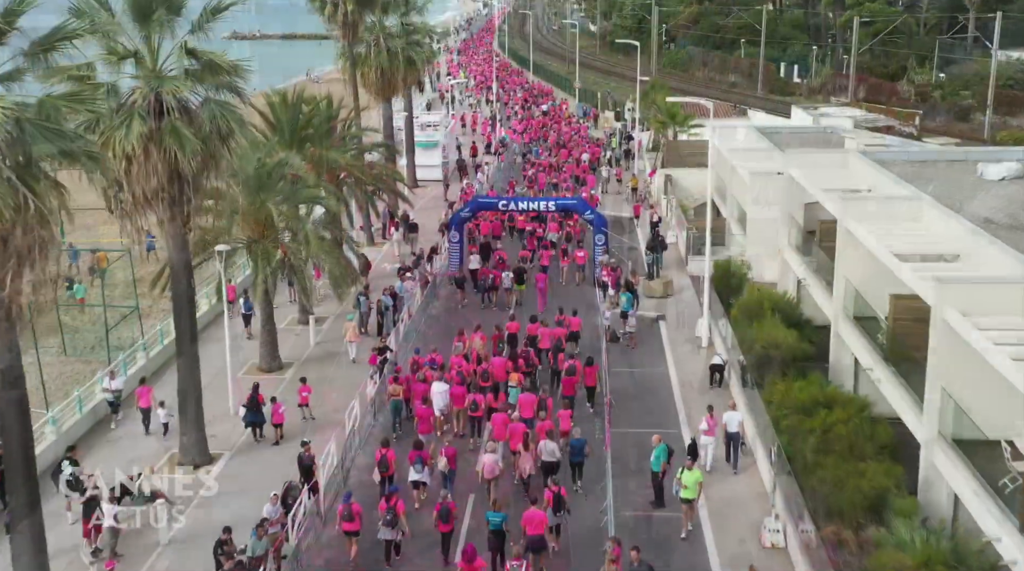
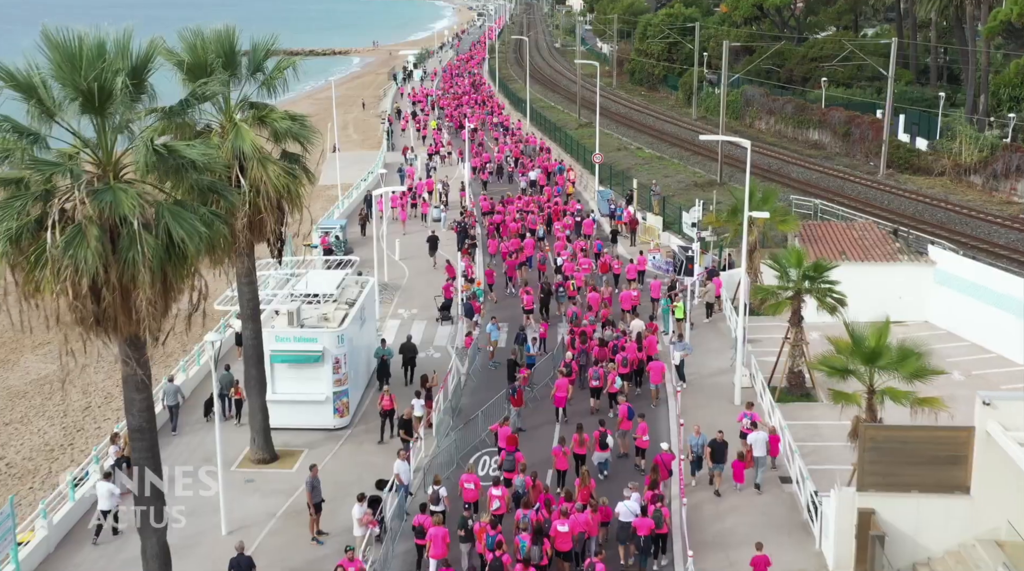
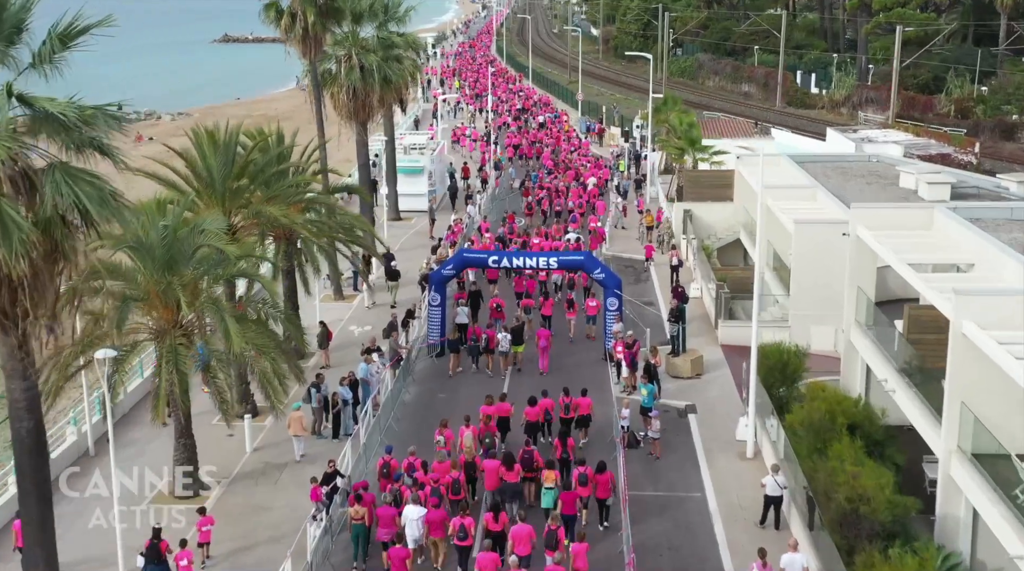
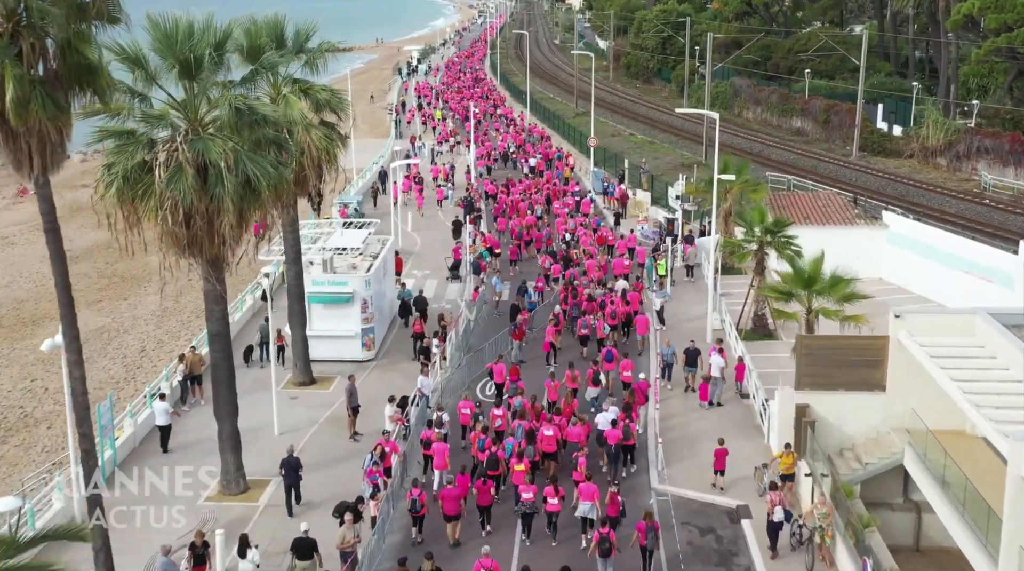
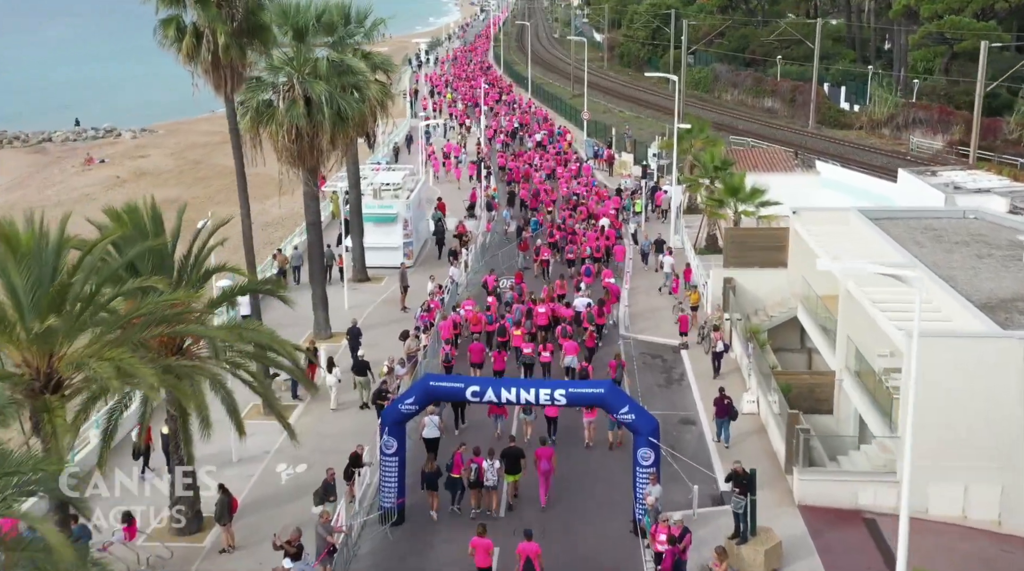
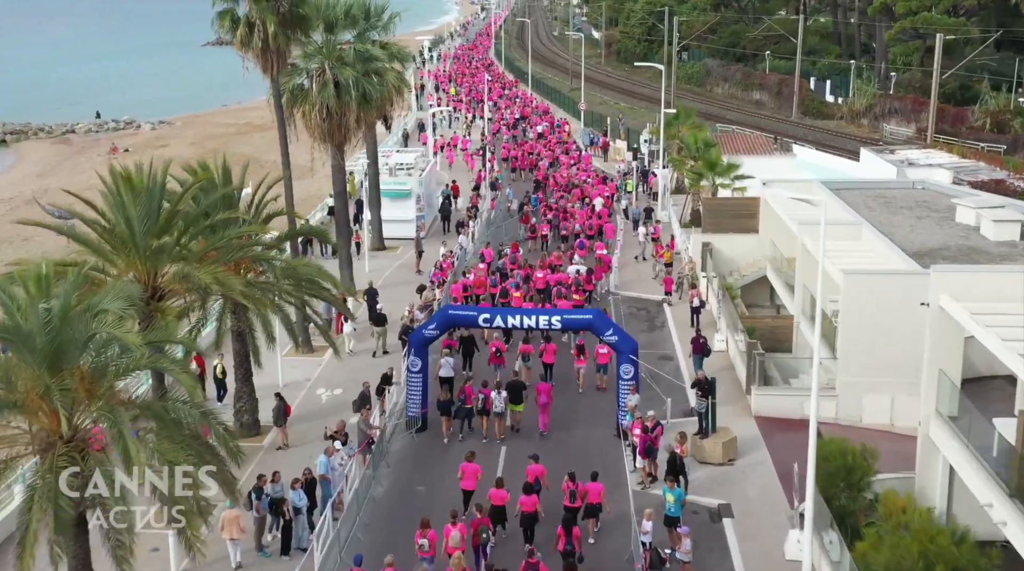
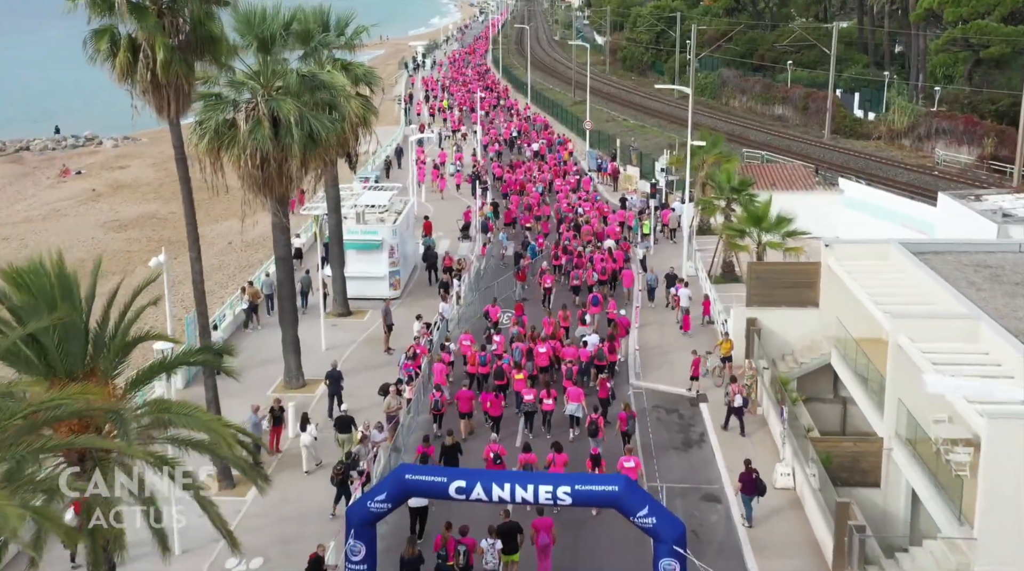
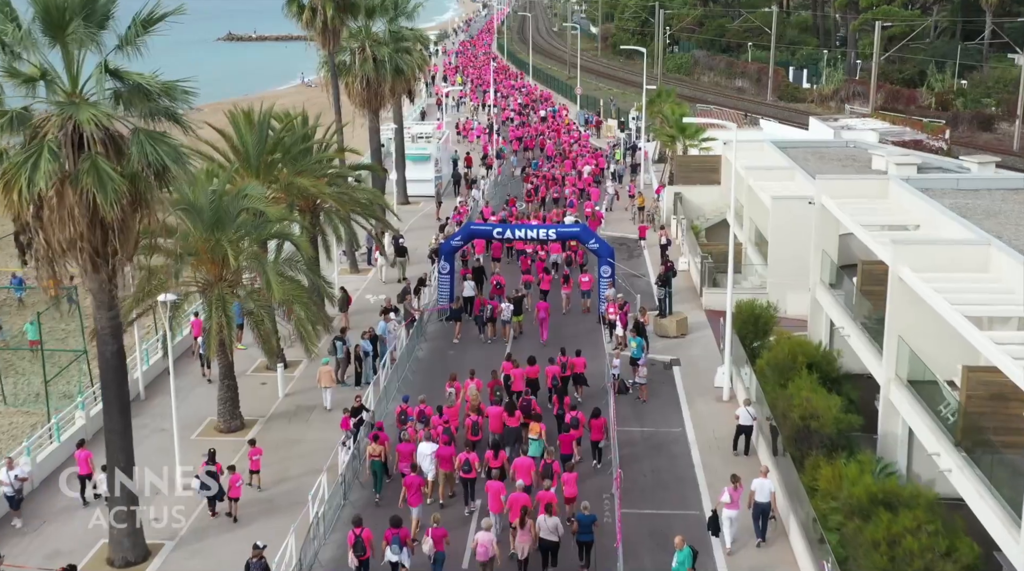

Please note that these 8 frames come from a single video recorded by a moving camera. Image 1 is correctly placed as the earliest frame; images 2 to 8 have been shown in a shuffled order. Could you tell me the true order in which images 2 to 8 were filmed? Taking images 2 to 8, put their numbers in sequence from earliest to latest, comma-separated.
8, 3, 6, 5, 7, 4, 2
